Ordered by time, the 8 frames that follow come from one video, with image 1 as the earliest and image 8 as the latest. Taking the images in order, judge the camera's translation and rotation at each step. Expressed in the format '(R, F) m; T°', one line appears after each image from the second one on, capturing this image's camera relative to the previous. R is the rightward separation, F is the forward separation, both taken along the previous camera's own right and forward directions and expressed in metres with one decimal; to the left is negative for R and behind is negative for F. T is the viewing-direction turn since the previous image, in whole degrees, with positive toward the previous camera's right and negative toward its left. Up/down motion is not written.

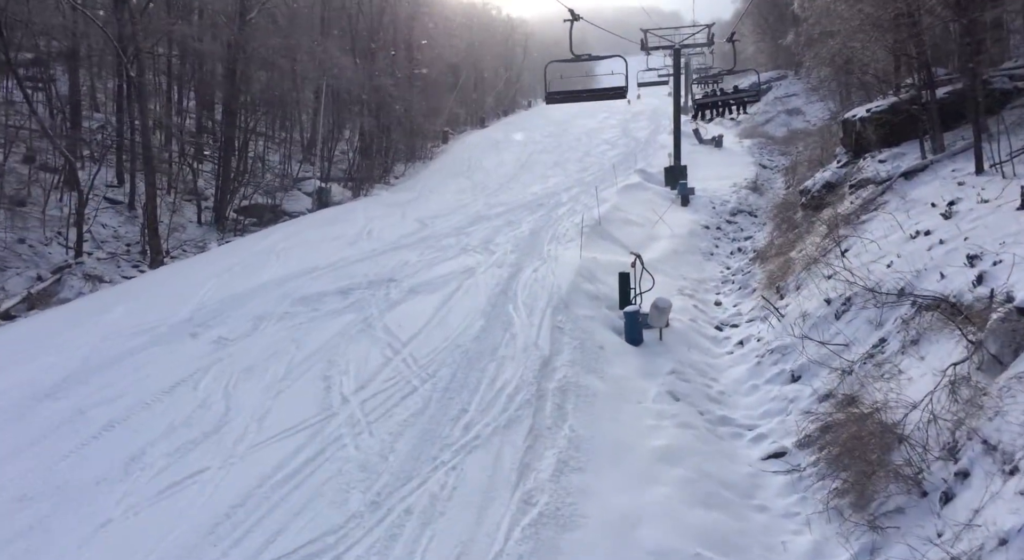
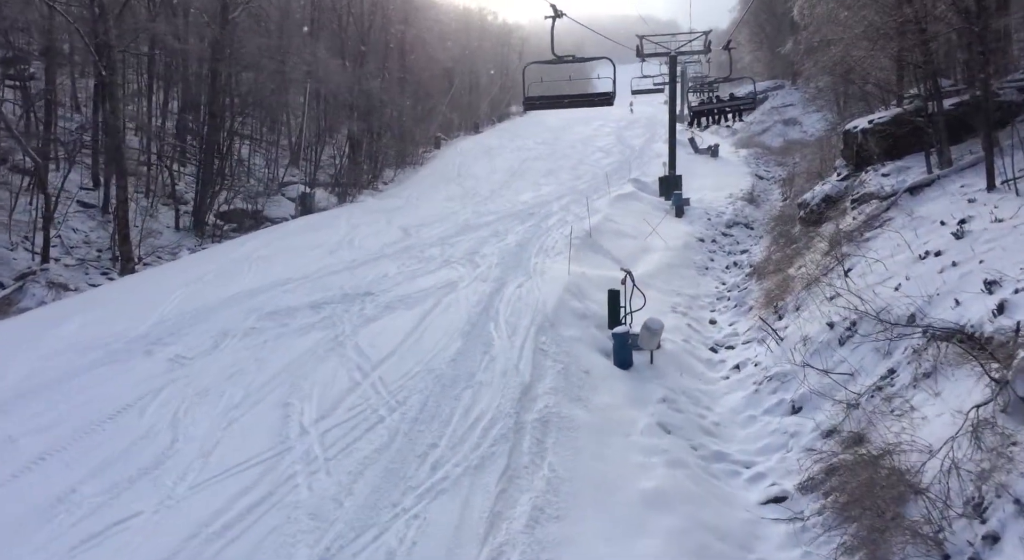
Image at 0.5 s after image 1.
(+0.2, +0.9) m; 0°
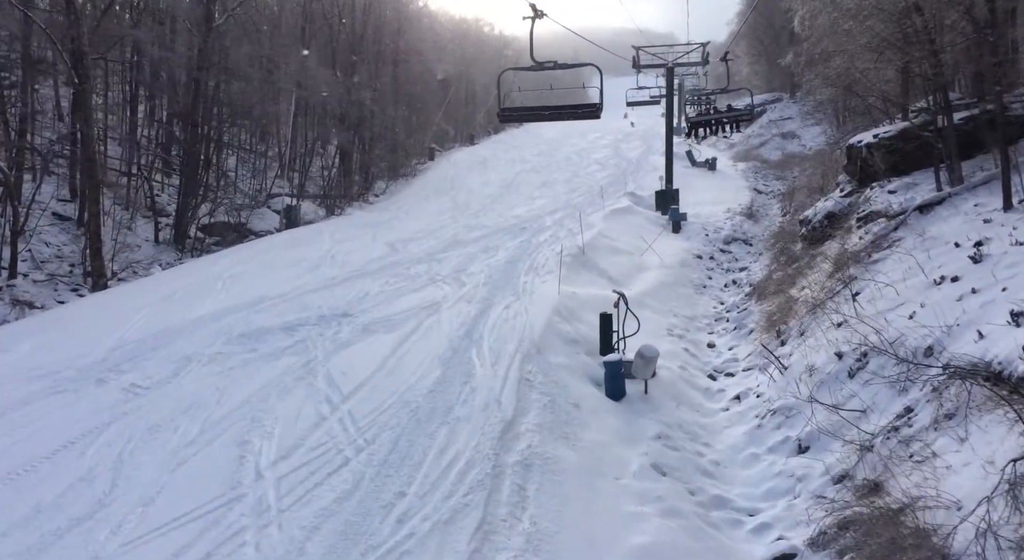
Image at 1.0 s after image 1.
(+0.2, +0.9) m; 0°
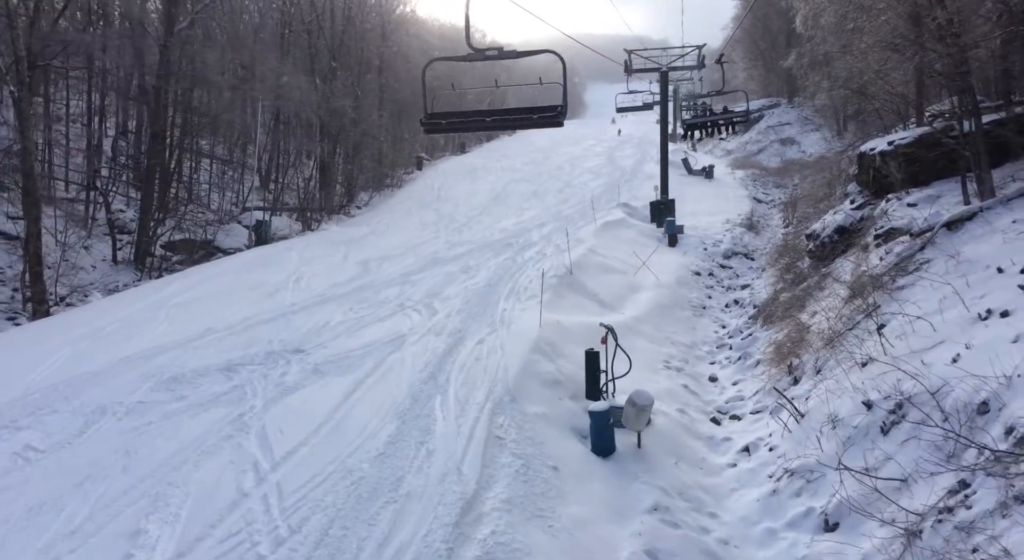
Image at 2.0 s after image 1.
(+0.3, +1.8) m; 0°
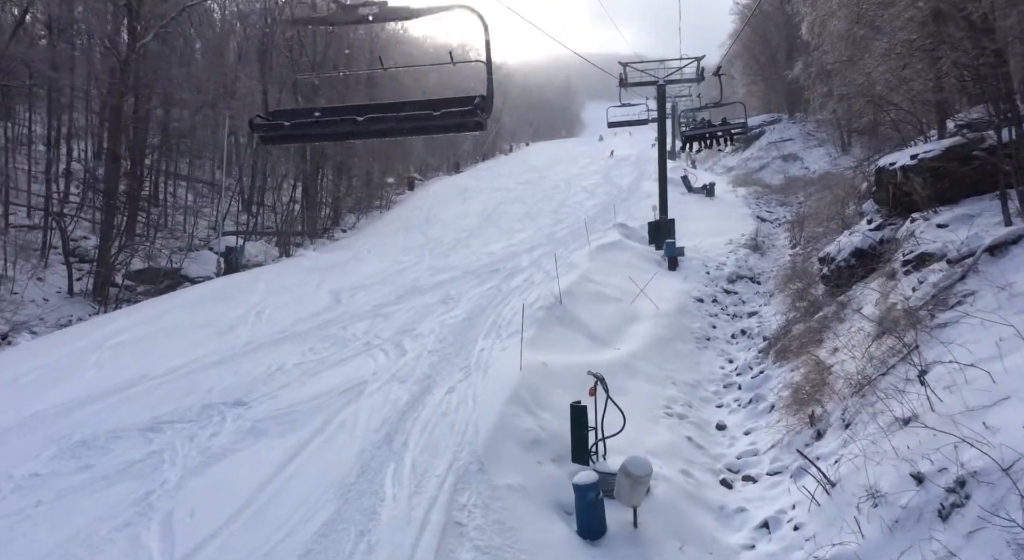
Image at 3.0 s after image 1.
(+0.3, +1.9) m; 0°
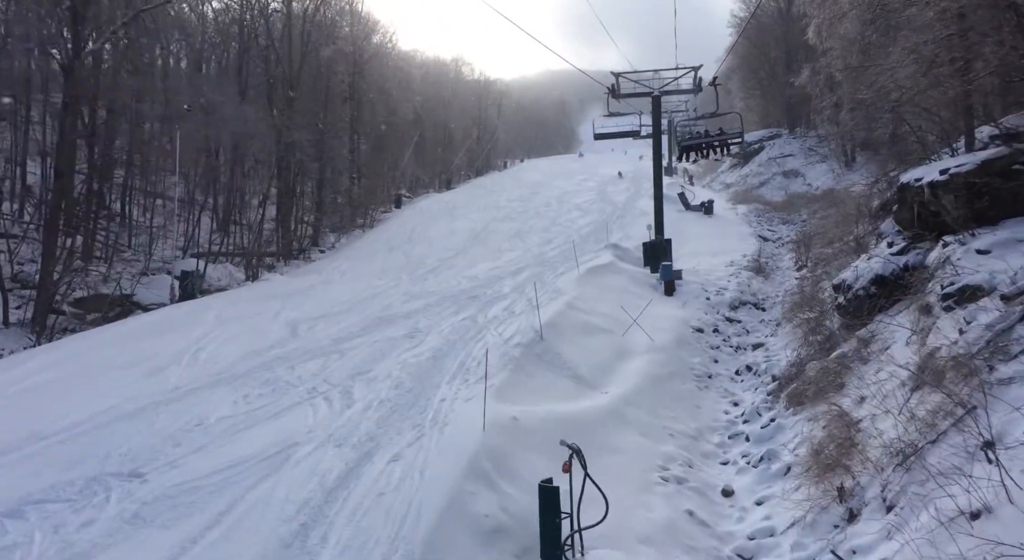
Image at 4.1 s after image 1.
(+0.4, +2.1) m; 0°
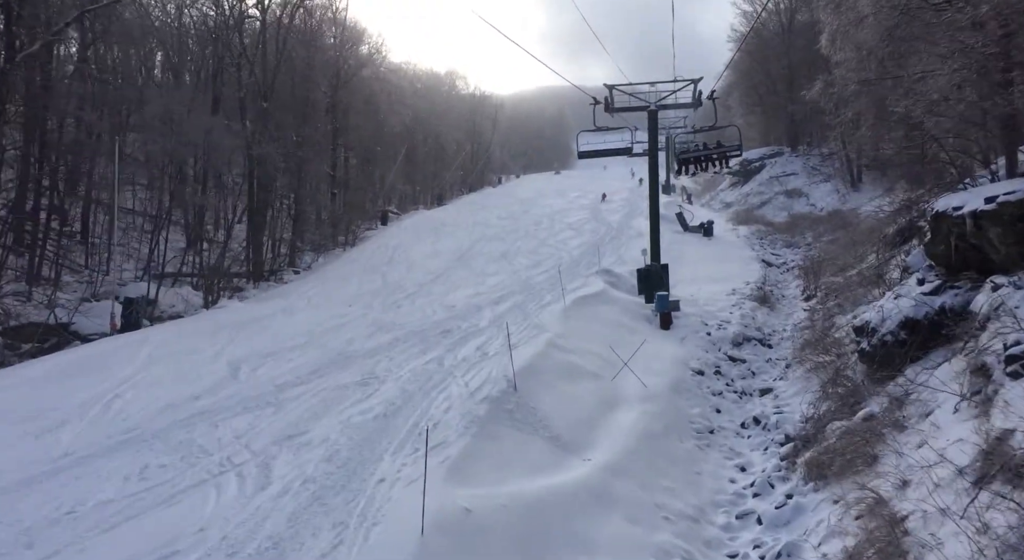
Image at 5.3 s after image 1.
(+0.4, +2.3) m; 0°
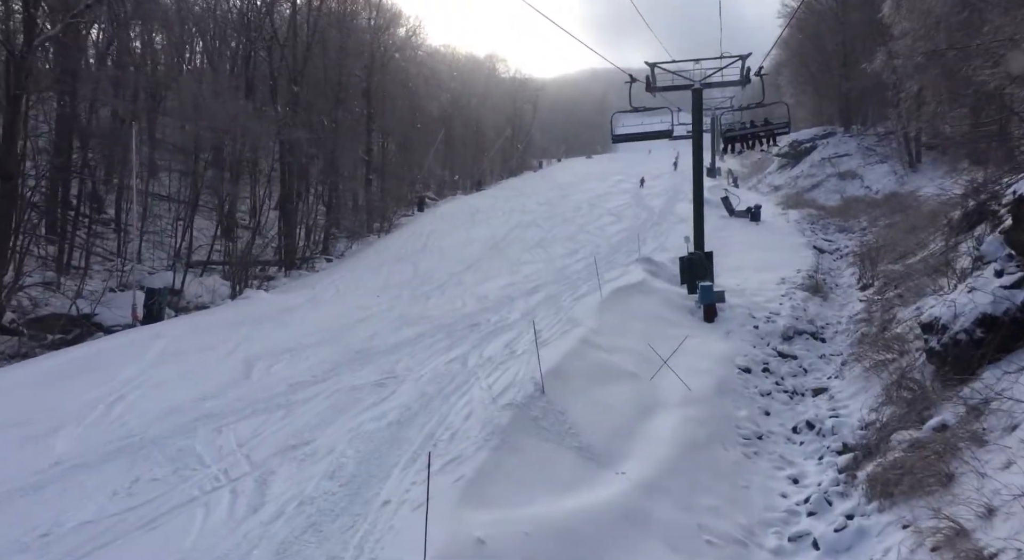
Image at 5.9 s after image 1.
(+0.2, +1.2) m; -3°
